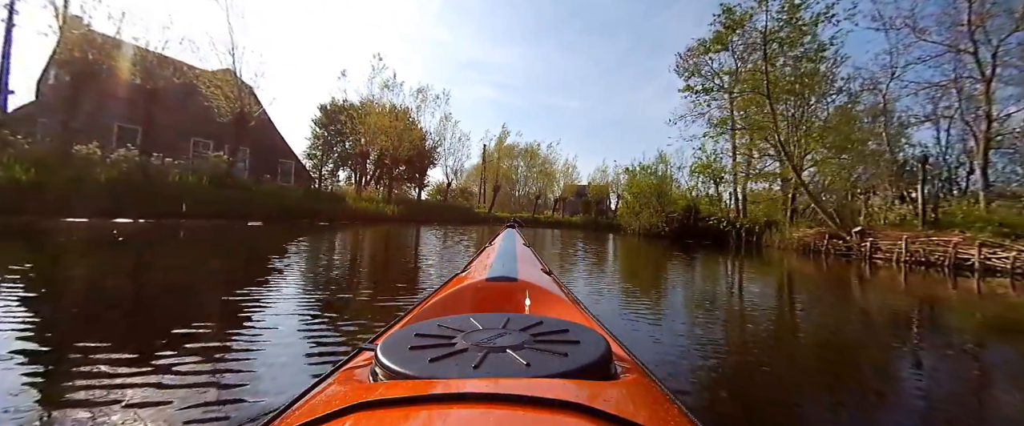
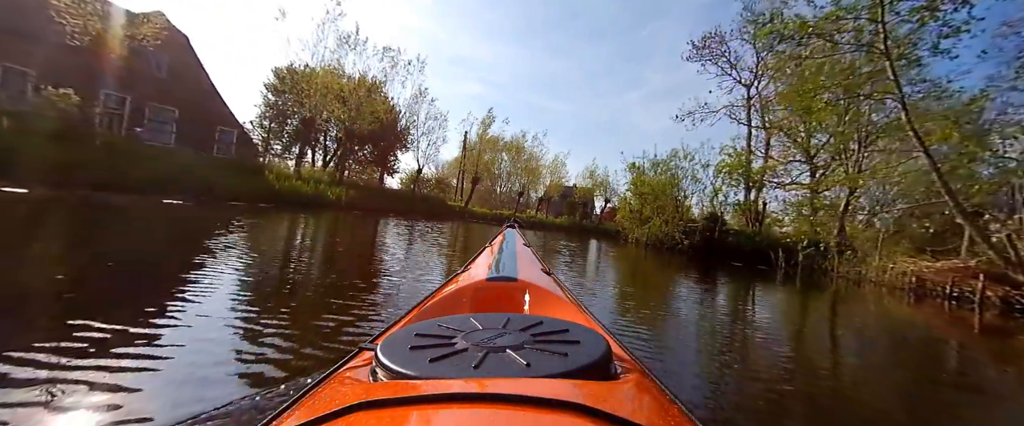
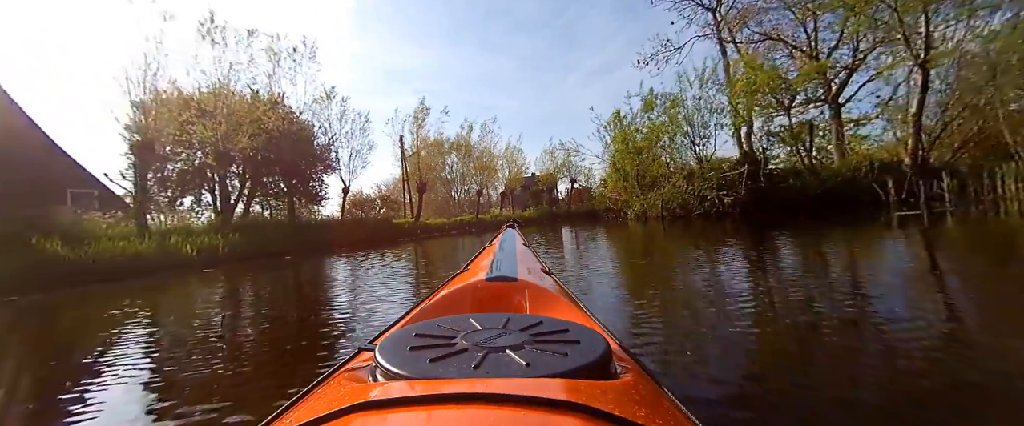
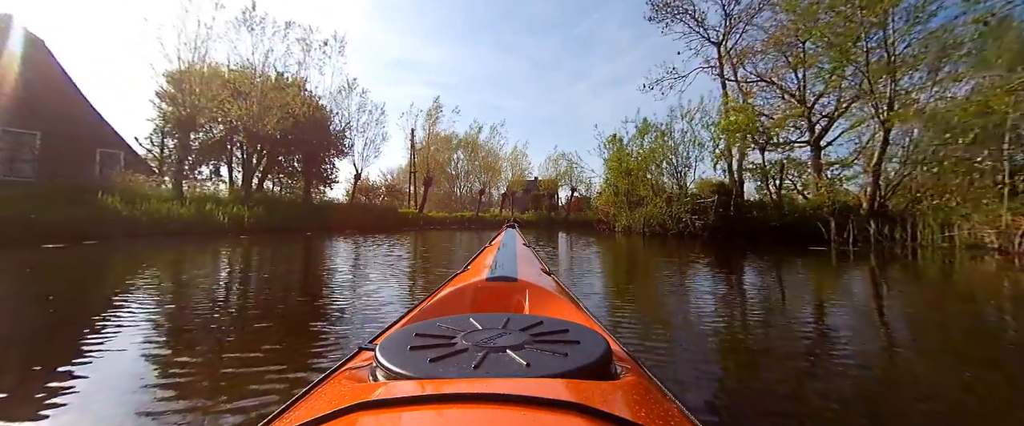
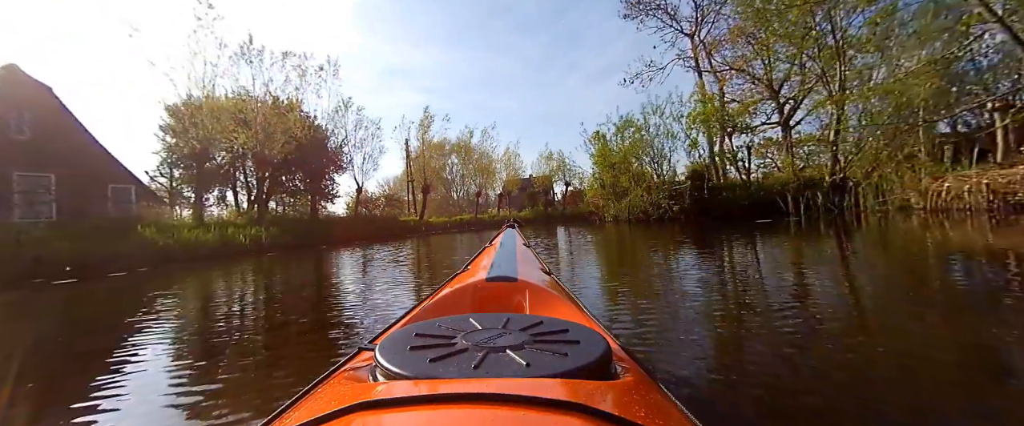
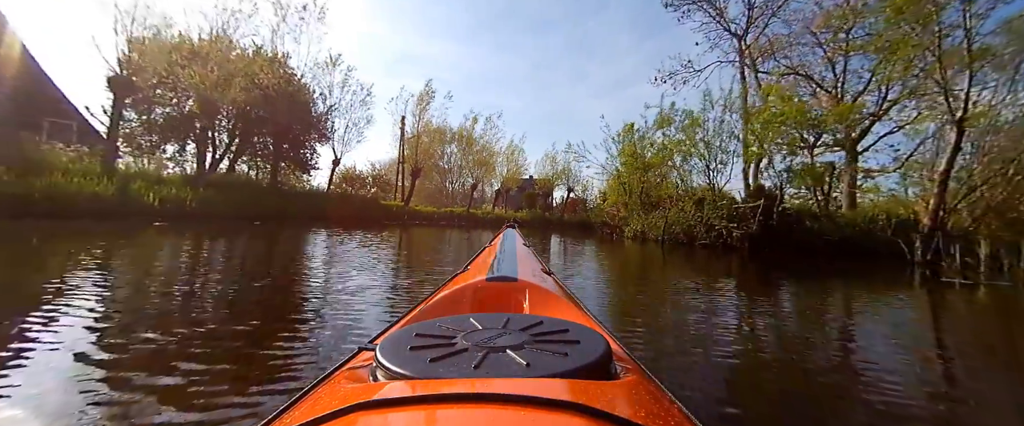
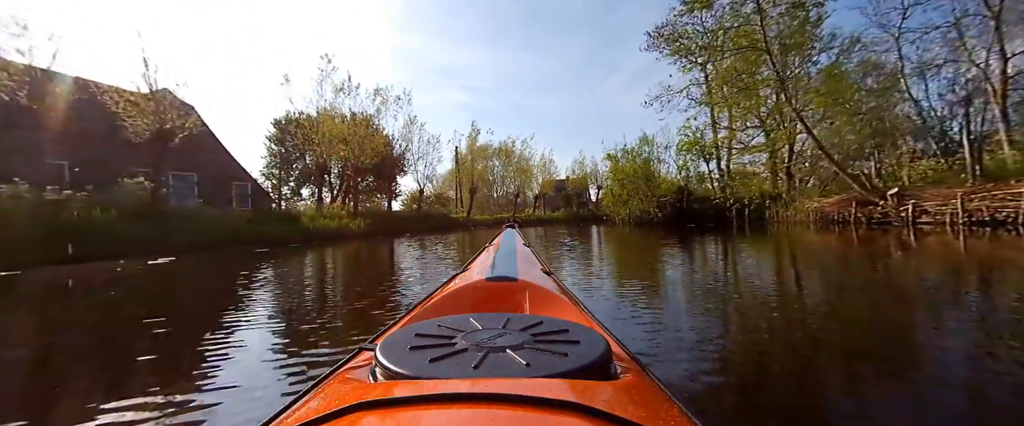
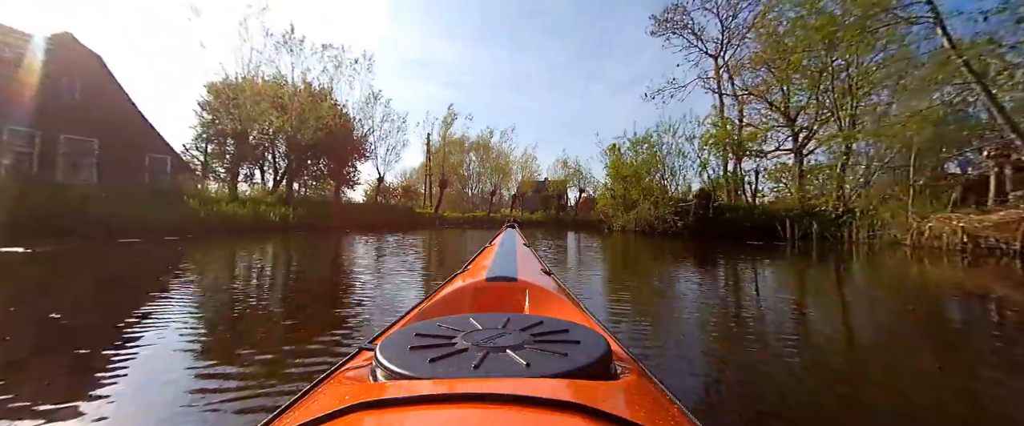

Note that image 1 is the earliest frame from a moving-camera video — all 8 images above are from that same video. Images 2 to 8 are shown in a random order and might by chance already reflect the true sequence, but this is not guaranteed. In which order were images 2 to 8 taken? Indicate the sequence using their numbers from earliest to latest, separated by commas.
7, 2, 8, 5, 4, 3, 6
